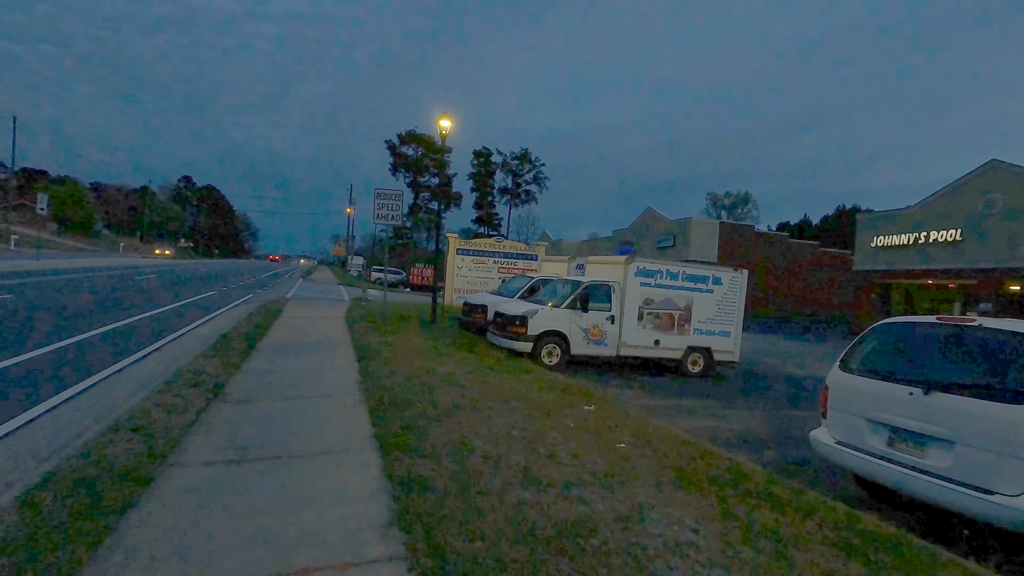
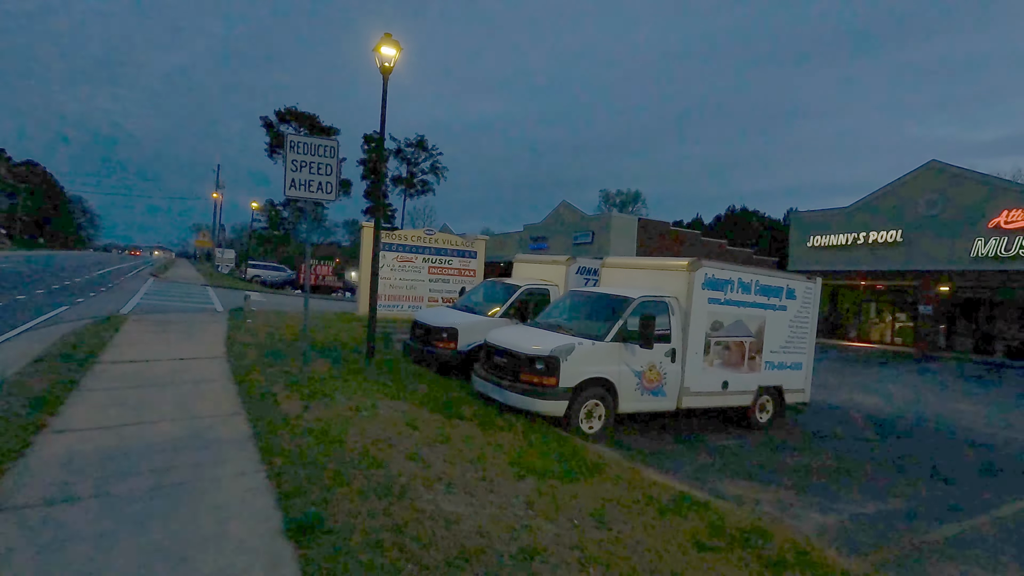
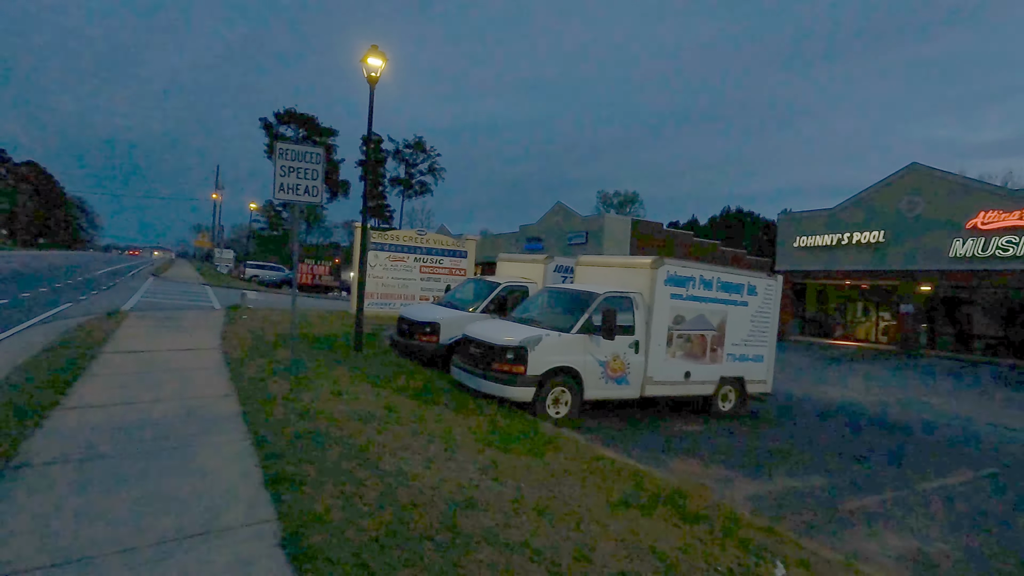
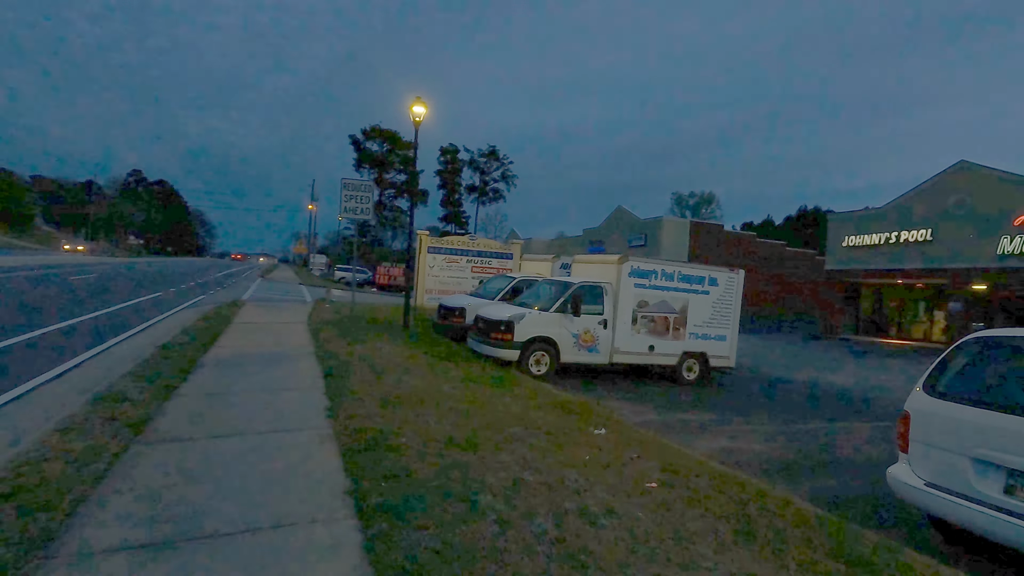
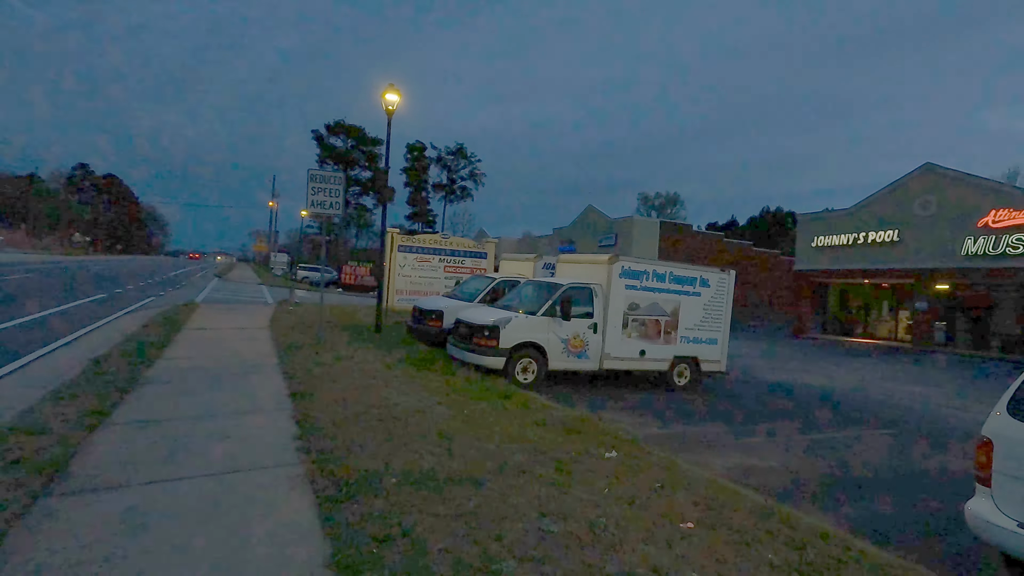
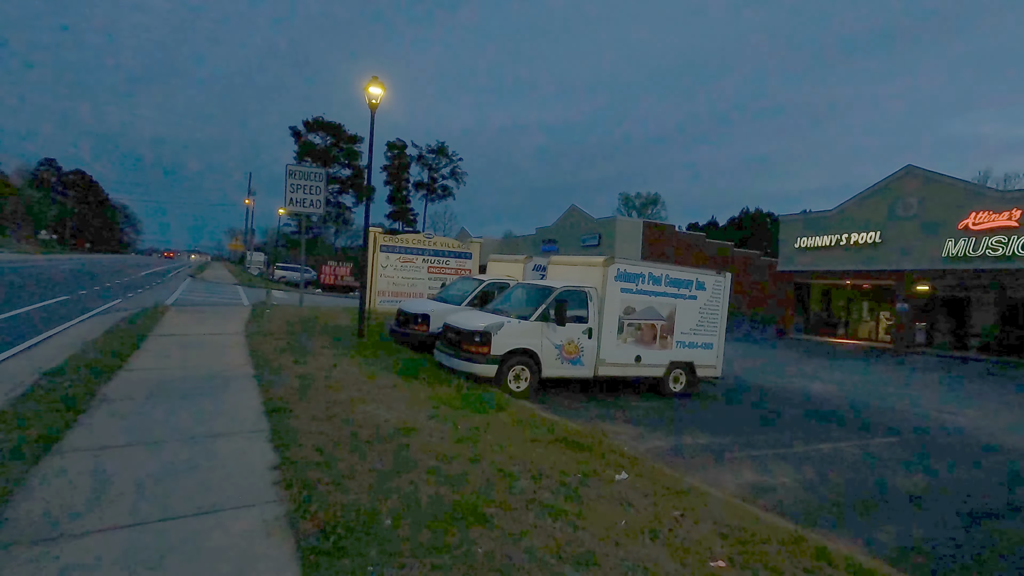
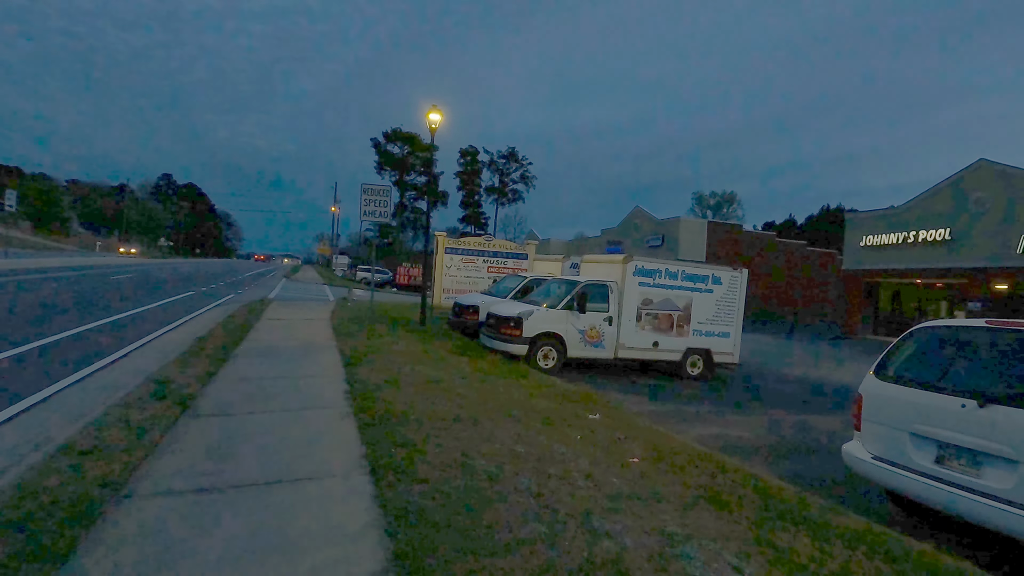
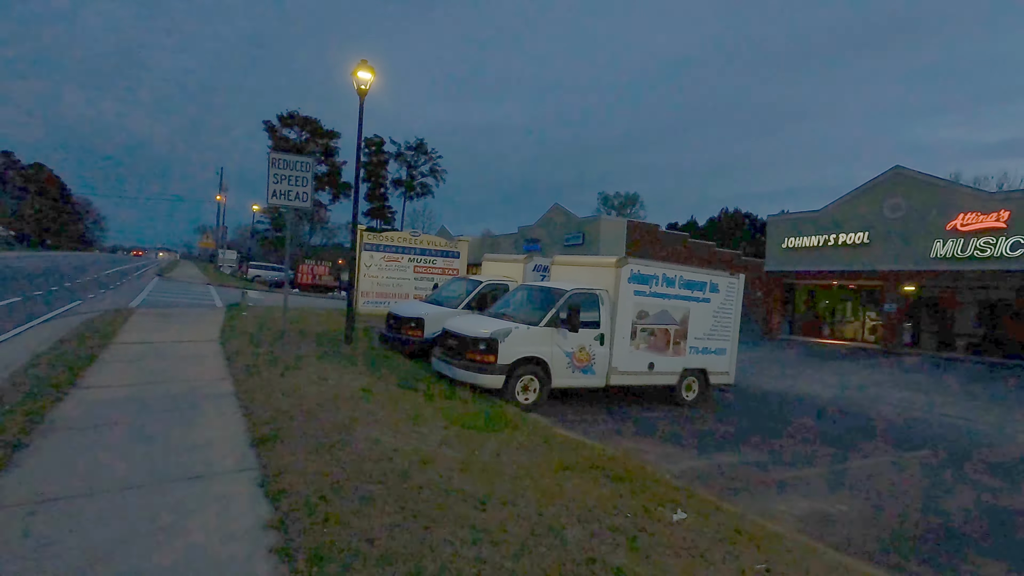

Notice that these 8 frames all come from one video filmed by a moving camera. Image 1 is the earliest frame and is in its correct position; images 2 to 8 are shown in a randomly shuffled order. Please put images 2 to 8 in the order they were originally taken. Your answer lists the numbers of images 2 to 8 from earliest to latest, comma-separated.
7, 4, 5, 6, 8, 3, 2
